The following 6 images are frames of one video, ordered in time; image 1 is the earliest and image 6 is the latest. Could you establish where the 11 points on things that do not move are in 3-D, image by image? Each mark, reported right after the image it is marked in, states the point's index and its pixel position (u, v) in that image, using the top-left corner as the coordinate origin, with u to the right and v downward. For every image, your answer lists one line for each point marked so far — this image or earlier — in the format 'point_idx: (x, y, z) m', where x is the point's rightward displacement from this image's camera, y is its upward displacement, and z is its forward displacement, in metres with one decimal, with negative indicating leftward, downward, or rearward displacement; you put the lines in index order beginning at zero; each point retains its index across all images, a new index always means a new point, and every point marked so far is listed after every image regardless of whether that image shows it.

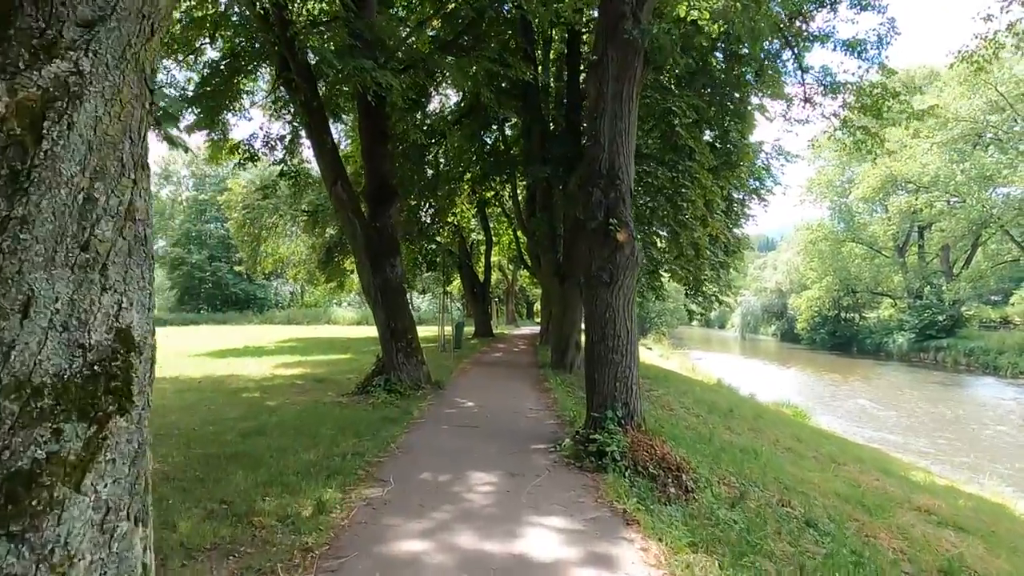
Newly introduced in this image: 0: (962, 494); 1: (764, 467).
0: (+6.5, -3.0, +9.6) m
1: (+3.3, -2.4, +8.6) m
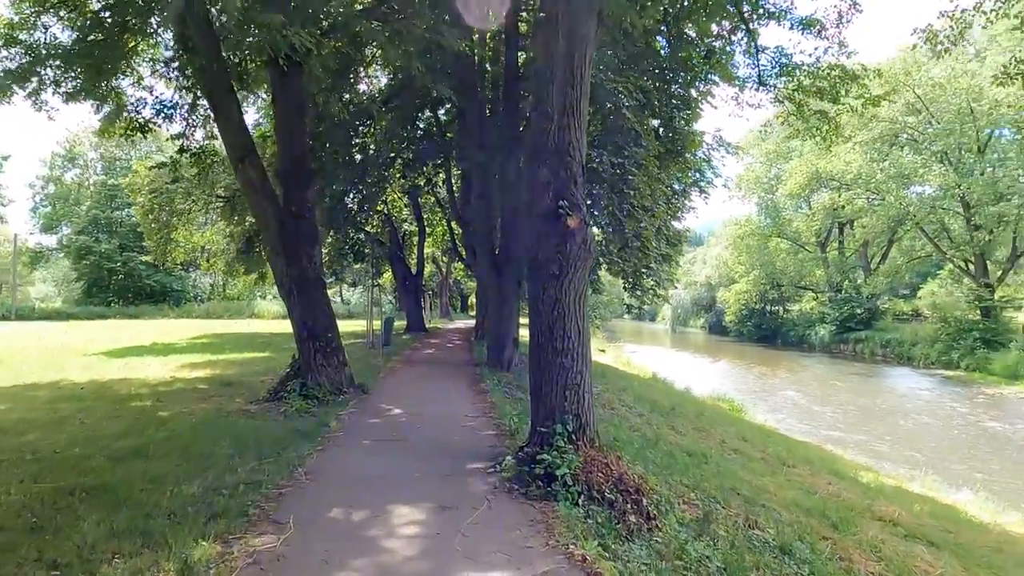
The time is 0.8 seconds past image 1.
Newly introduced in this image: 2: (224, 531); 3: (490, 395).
0: (+5.6, -2.9, +9.3) m
1: (+2.5, -2.3, +8.0) m
2: (-1.7, -1.4, +3.9) m
3: (-0.3, -1.7, +10.5) m
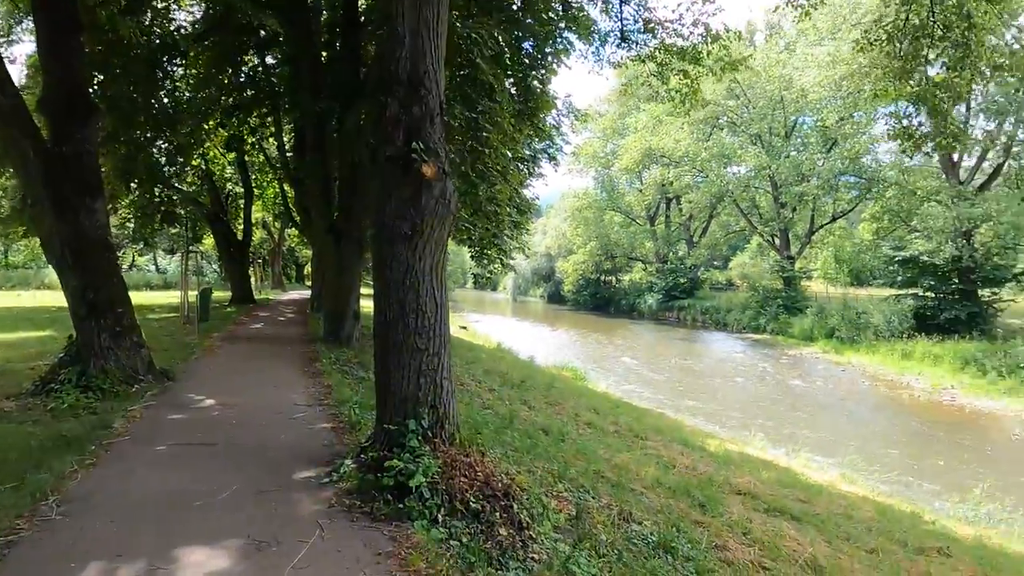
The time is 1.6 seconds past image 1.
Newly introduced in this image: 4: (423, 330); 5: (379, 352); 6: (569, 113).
0: (+3.5, -2.5, +9.5) m
1: (+0.8, -1.9, +7.5) m
2: (-2.4, -1.3, +2.5) m
3: (-2.6, -1.2, +9.2) m
4: (-0.6, -0.3, +4.6) m
5: (-0.9, -0.5, +4.7) m
6: (+1.5, +4.7, +17.7) m
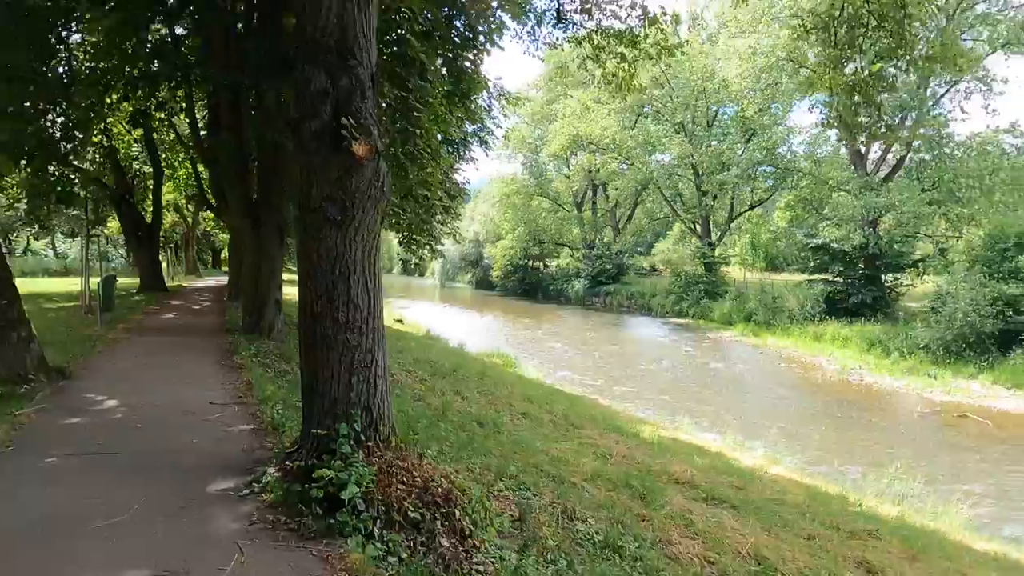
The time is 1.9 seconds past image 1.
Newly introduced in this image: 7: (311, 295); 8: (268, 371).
0: (+2.6, -2.3, +9.5) m
1: (0.0, -1.8, +7.2) m
2: (-2.5, -1.3, +1.9) m
3: (-3.4, -1.1, +8.6) m
4: (-1.0, -0.2, +4.2) m
5: (-1.3, -0.4, +4.2) m
6: (-0.3, +5.0, +17.4) m
7: (-1.3, 0.0, +4.2) m
8: (-3.3, -1.1, +8.9) m
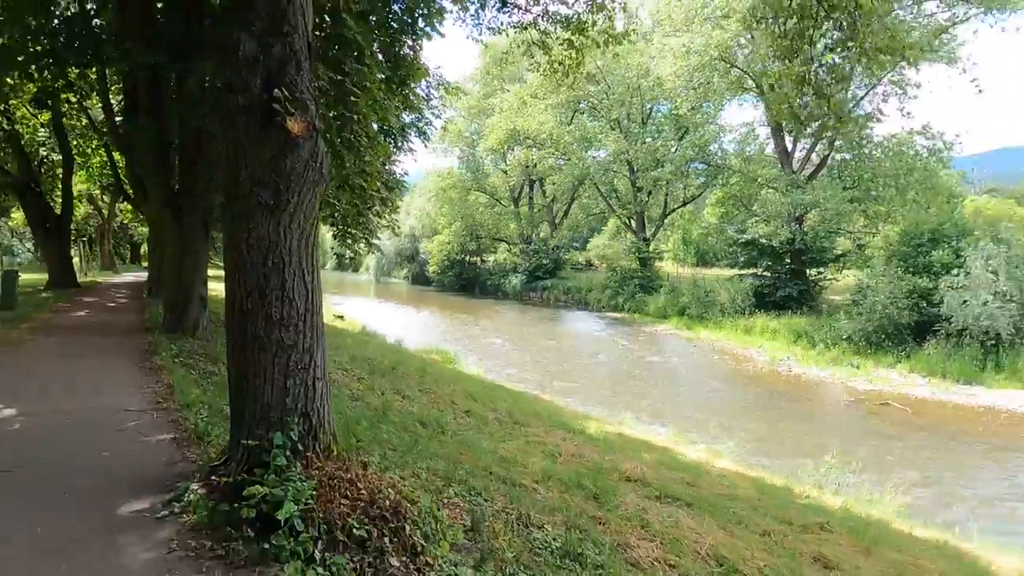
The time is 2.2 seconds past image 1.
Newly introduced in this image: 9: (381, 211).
0: (+1.8, -2.2, +9.4) m
1: (-0.5, -1.7, +6.9) m
2: (-2.5, -1.2, +1.4) m
3: (-4.1, -1.0, +7.9) m
4: (-1.3, -0.2, +3.8) m
5: (-1.6, -0.4, +3.8) m
6: (-1.9, +5.2, +16.9) m
7: (-1.5, 0.0, +3.7) m
8: (-4.0, -1.1, +8.3) m
9: (-3.3, +2.0, +16.7) m
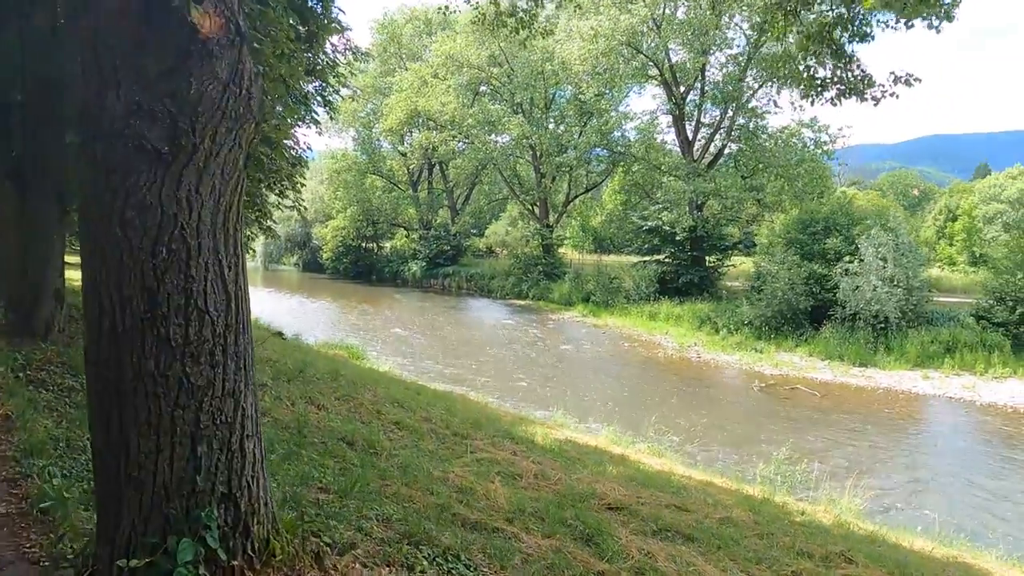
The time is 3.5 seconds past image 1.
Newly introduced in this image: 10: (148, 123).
0: (+1.0, -2.1, +8.4) m
1: (-0.8, -1.7, +5.6) m
2: (-2.0, -1.3, -0.2) m
3: (-4.6, -1.0, +6.0) m
4: (-1.1, -0.2, +2.3) m
5: (-1.4, -0.4, +2.3) m
6: (-3.8, +5.4, +15.1) m
7: (-1.3, 0.0, +2.2) m
8: (-4.5, -1.0, +6.3) m
9: (-5.2, +2.2, +14.8) m
10: (-1.2, +0.5, +2.2) m
